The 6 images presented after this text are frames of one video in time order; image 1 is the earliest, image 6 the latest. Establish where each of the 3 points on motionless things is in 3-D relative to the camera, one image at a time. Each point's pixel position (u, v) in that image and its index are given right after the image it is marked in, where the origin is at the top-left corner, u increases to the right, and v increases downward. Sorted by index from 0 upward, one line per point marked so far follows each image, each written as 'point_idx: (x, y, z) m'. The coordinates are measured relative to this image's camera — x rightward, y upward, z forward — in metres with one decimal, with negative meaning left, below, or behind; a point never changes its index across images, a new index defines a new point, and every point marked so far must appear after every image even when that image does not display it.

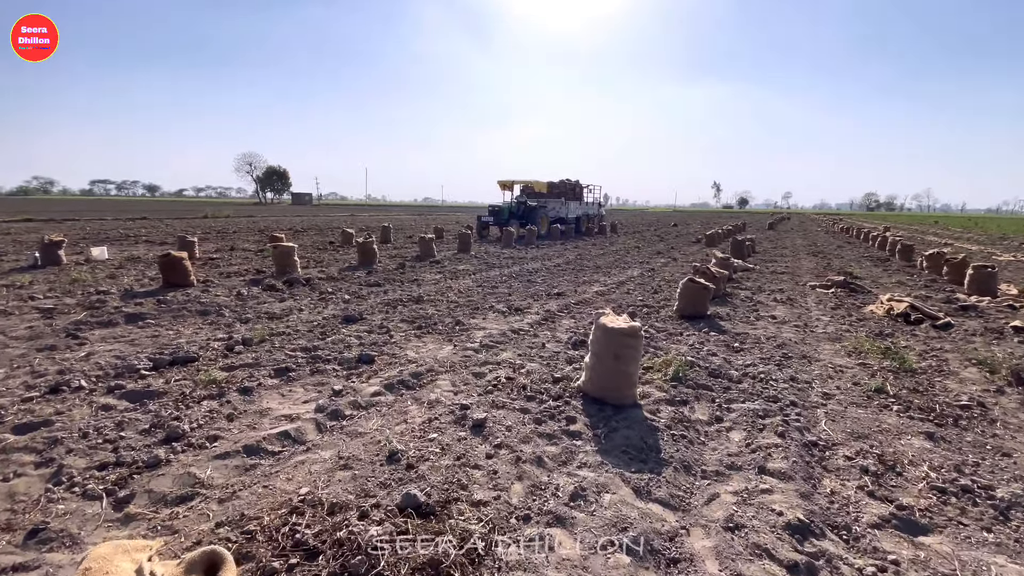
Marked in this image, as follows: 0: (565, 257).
0: (+1.8, +1.1, +16.8) m
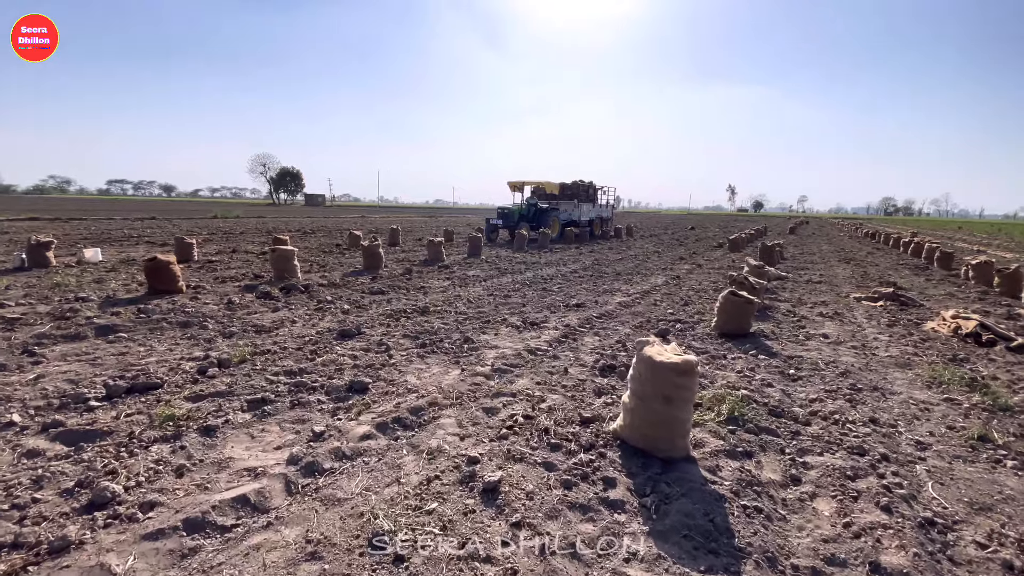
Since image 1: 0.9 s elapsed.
0: (+2.2, +0.8, +15.9) m
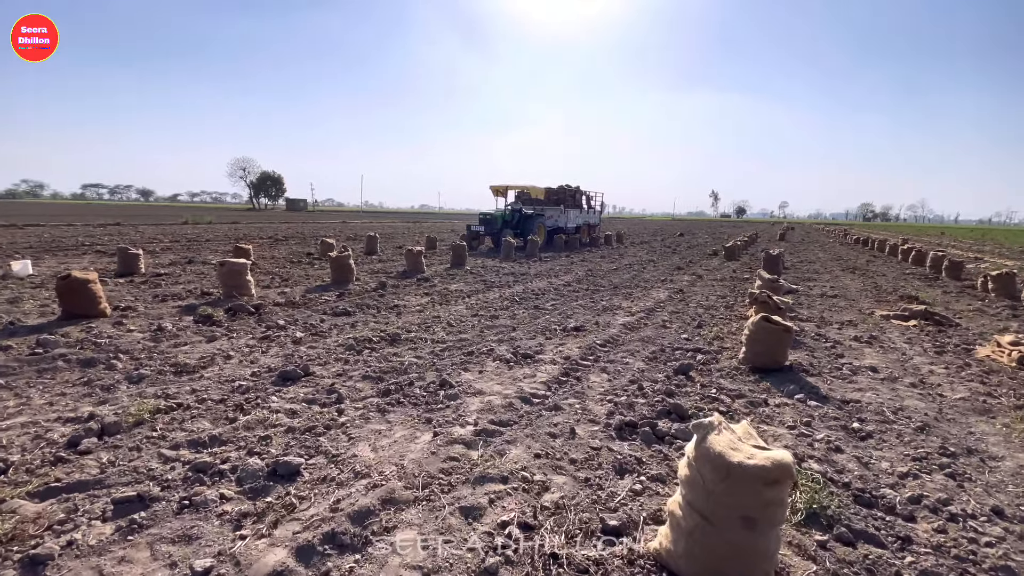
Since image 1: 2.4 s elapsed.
0: (+1.8, +0.4, +14.6) m
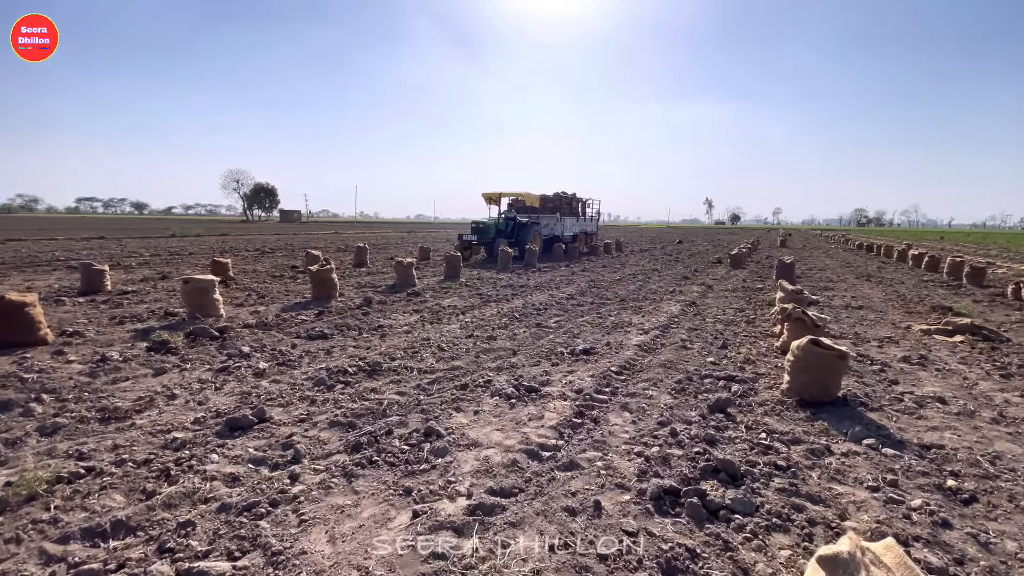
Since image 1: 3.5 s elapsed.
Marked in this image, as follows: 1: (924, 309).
0: (+1.7, +0.1, +13.6) m
1: (+9.2, -0.5, +11.0) m
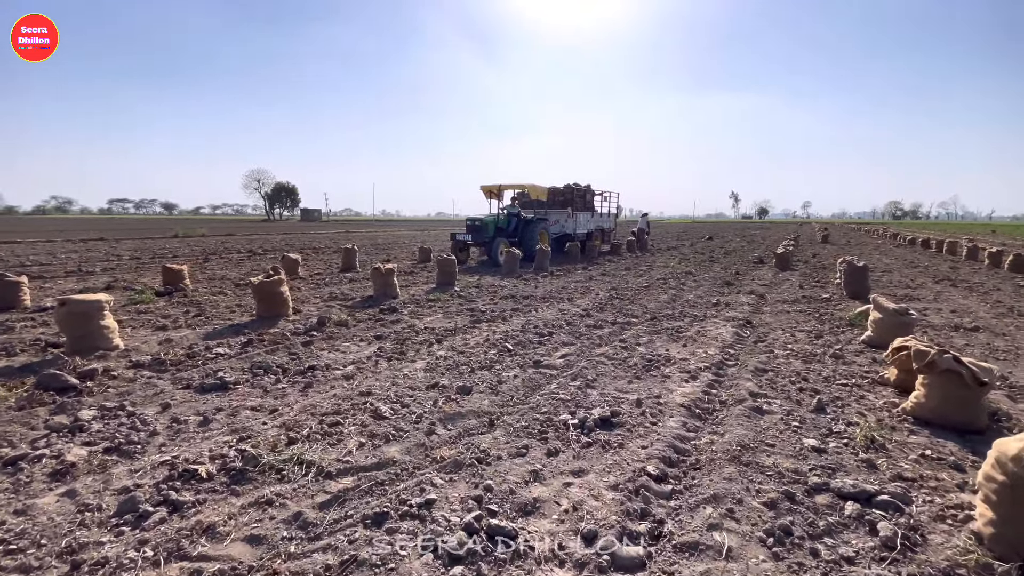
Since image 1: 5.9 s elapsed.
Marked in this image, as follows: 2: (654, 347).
0: (+1.8, -0.1, +11.1) m
1: (+9.1, -0.7, +8.2) m
2: (+1.9, -0.8, +6.8) m
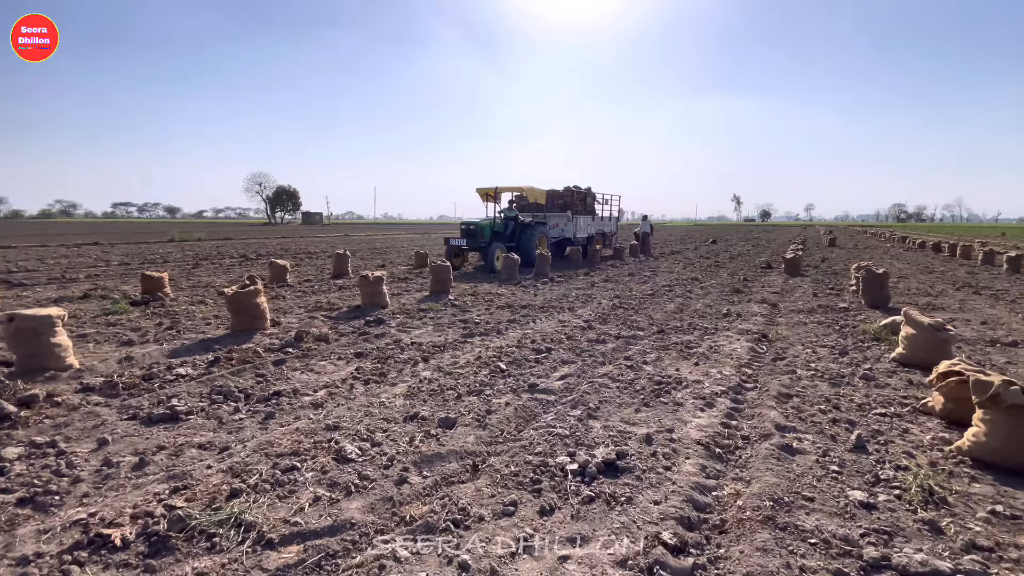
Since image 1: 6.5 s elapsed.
0: (+1.8, -0.3, +10.5) m
1: (+9.0, -0.9, +7.5) m
2: (+1.9, -1.0, +6.1) m
